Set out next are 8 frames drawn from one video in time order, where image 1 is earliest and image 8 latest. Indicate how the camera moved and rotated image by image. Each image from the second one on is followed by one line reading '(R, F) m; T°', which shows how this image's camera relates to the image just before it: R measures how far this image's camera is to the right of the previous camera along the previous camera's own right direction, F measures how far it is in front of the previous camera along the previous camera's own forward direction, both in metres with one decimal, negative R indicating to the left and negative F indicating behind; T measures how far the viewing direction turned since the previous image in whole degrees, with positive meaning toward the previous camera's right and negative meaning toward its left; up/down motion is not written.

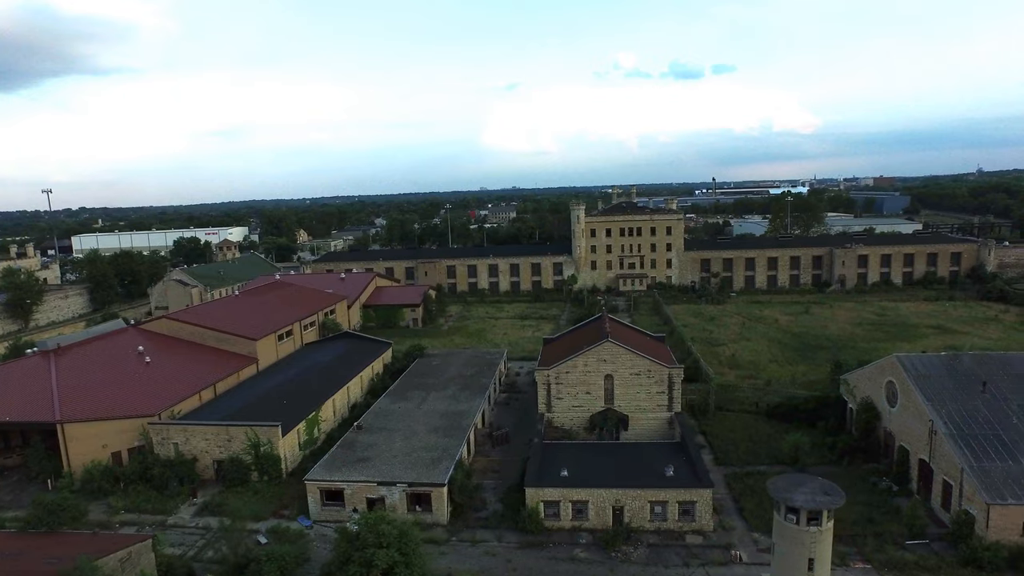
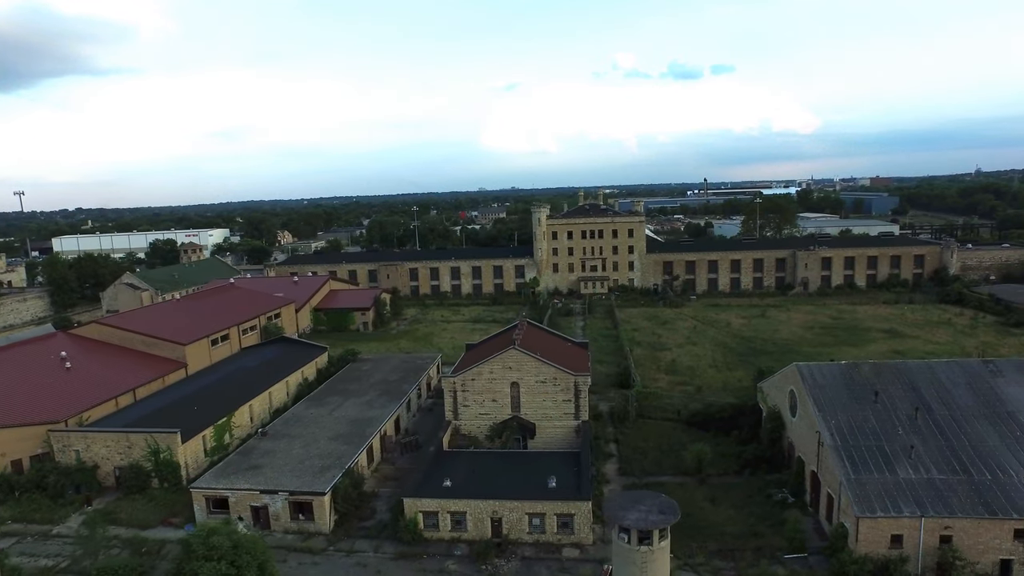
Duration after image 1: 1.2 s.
(+3.5, +0.2) m; 0°
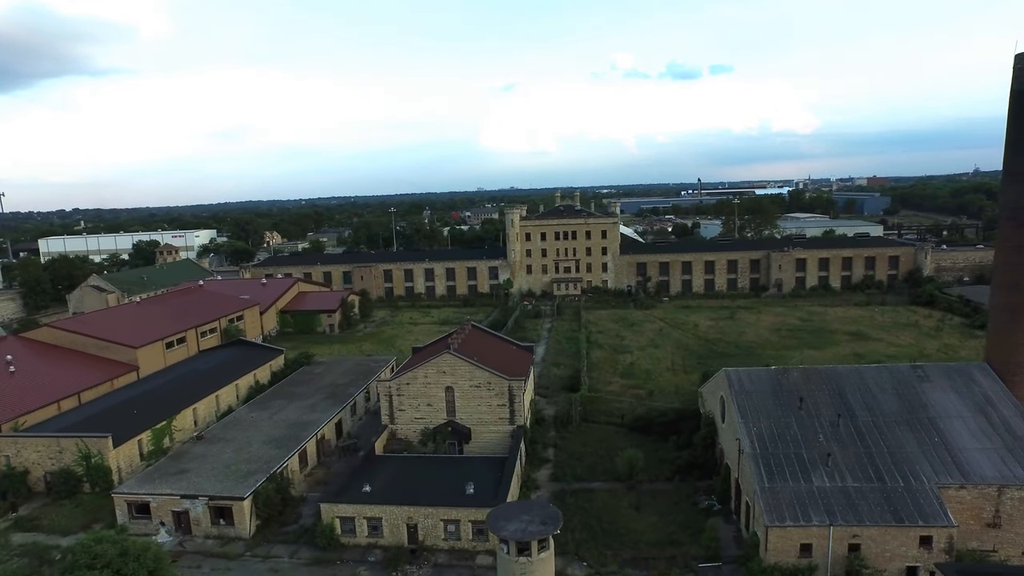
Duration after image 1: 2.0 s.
(+2.4, +0.2) m; 0°
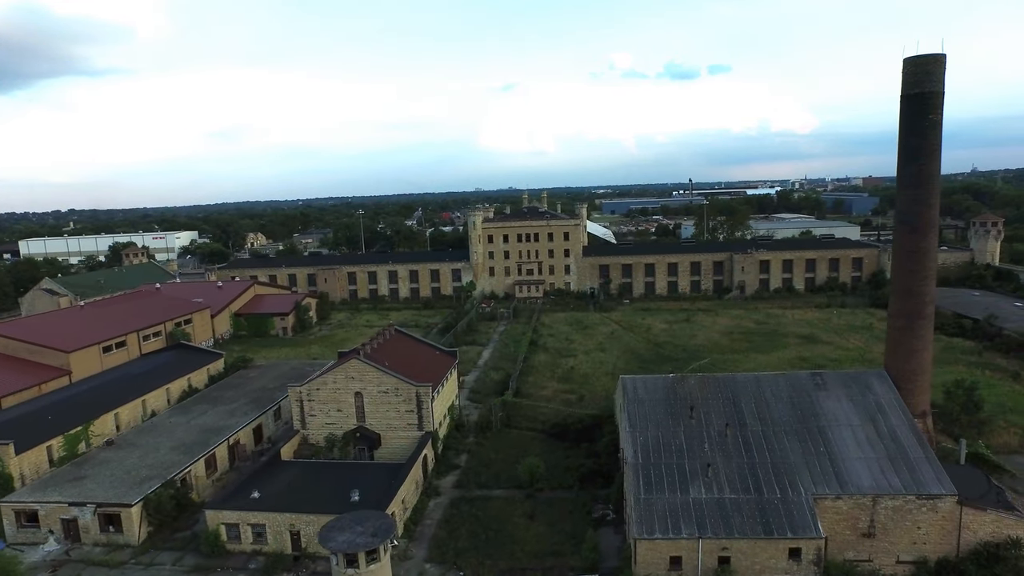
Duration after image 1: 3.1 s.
(+3.3, +0.2) m; 0°
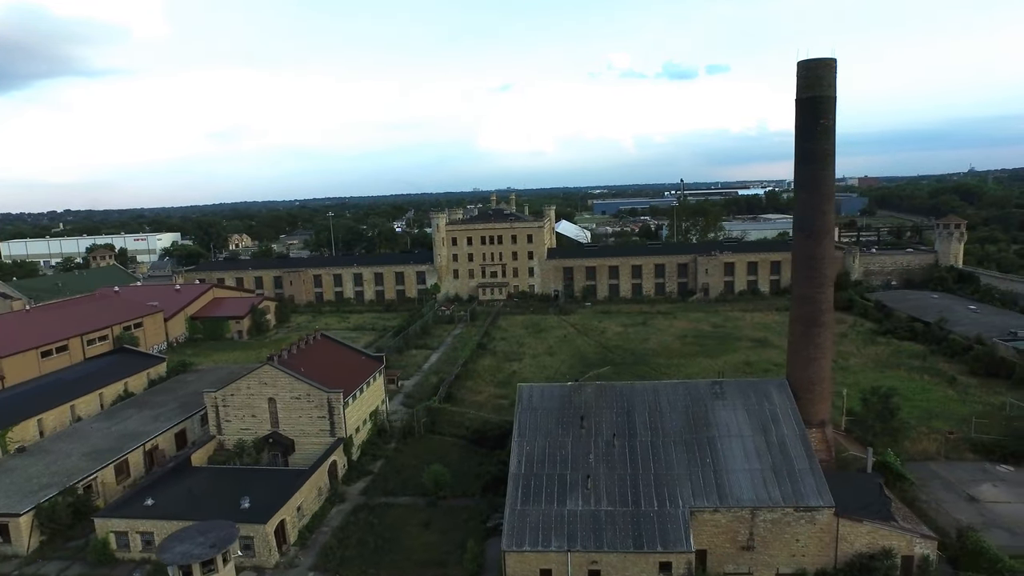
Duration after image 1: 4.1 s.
(+3.1, +0.2) m; 0°
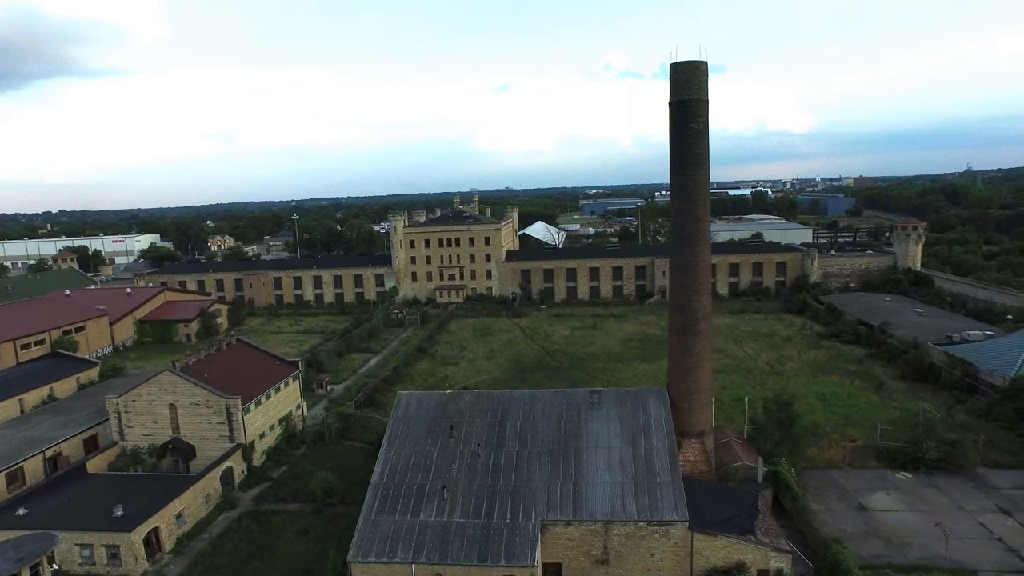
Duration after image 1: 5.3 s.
(+3.6, +0.2) m; 0°
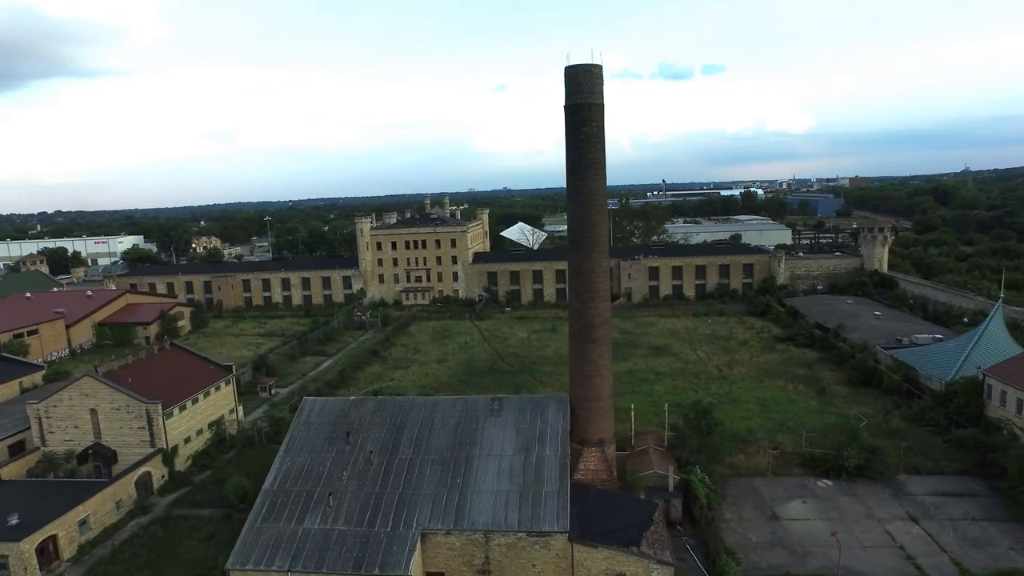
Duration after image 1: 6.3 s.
(+2.8, +0.2) m; 0°
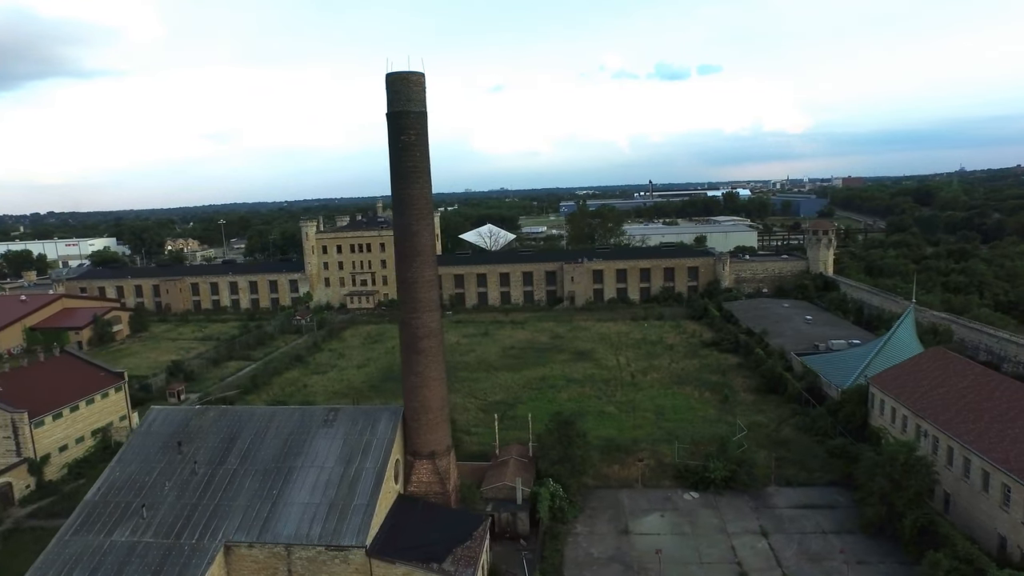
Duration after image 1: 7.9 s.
(+4.6, +0.3) m; 0°
